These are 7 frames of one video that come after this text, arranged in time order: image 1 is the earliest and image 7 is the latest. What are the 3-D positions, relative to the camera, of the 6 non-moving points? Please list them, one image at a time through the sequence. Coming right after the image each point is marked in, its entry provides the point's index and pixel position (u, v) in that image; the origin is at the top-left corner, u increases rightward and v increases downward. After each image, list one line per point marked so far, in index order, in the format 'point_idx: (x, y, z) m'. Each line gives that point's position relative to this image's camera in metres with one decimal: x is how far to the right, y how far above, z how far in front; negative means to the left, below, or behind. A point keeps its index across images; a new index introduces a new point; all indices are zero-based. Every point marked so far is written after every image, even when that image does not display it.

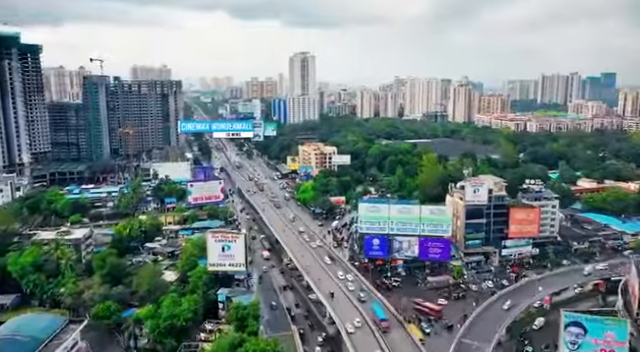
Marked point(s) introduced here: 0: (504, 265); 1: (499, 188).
0: (+6.9, -3.3, +19.1) m
1: (+7.1, -0.5, +20.0) m
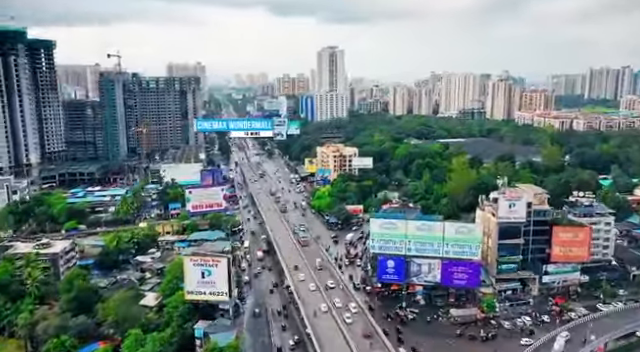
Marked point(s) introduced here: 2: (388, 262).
0: (+7.1, -3.7, +15.9) m
1: (+7.3, -0.8, +16.8) m
2: (+2.2, -2.7, +16.1) m
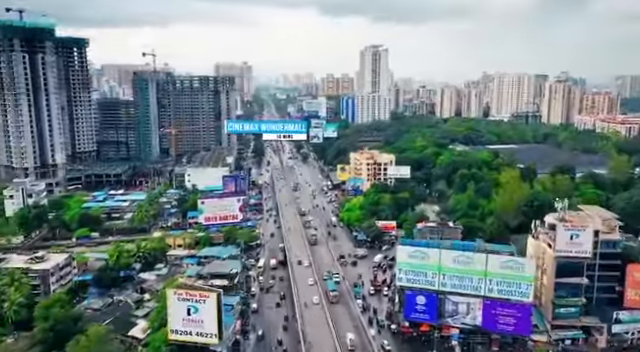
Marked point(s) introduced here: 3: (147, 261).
0: (+7.4, -4.3, +12.8) m
1: (+7.8, -1.4, +13.6) m
2: (+2.6, -3.2, +13.4) m
3: (-6.4, -3.1, +18.7) m
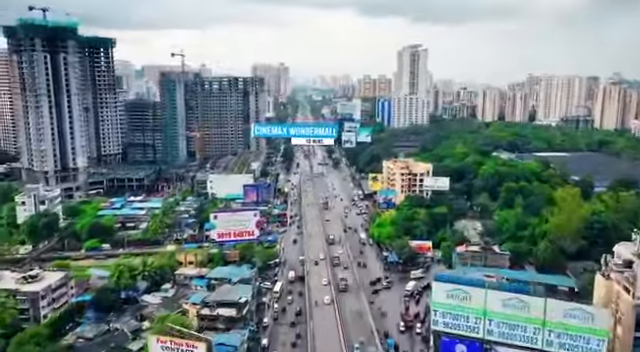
0: (+7.7, -4.9, +10.0) m
1: (+8.2, -2.0, +10.9) m
2: (+3.0, -3.7, +11.0) m
3: (-5.6, -3.5, +17.0) m
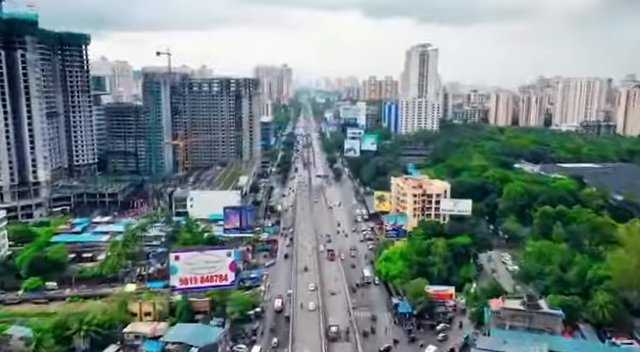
0: (+7.4, -5.7, +5.9) m
1: (+7.9, -2.8, +6.8) m
2: (+2.7, -4.5, +6.9) m
3: (-5.8, -4.3, +13.0) m
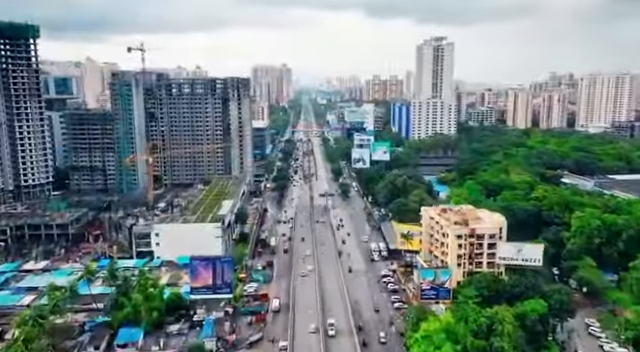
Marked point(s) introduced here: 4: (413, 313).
0: (+7.6, -6.6, 0.0) m
1: (+8.1, -3.7, +0.8) m
2: (+2.8, -5.5, +1.0) m
3: (-5.7, -5.3, +7.1) m
4: (+2.5, -3.7, +13.5) m
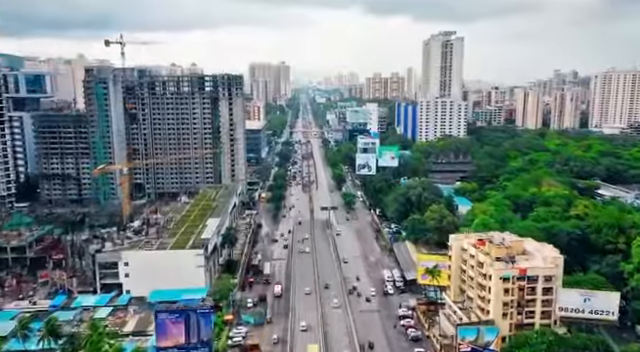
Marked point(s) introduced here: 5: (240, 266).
0: (+7.8, -7.2, -3.2) m
1: (+8.2, -4.3, -2.4) m
2: (+3.0, -6.1, -2.3) m
3: (-5.5, -5.9, +3.8) m
4: (+2.6, -4.3, +10.2) m
5: (-2.8, -3.1, +18.0) m
